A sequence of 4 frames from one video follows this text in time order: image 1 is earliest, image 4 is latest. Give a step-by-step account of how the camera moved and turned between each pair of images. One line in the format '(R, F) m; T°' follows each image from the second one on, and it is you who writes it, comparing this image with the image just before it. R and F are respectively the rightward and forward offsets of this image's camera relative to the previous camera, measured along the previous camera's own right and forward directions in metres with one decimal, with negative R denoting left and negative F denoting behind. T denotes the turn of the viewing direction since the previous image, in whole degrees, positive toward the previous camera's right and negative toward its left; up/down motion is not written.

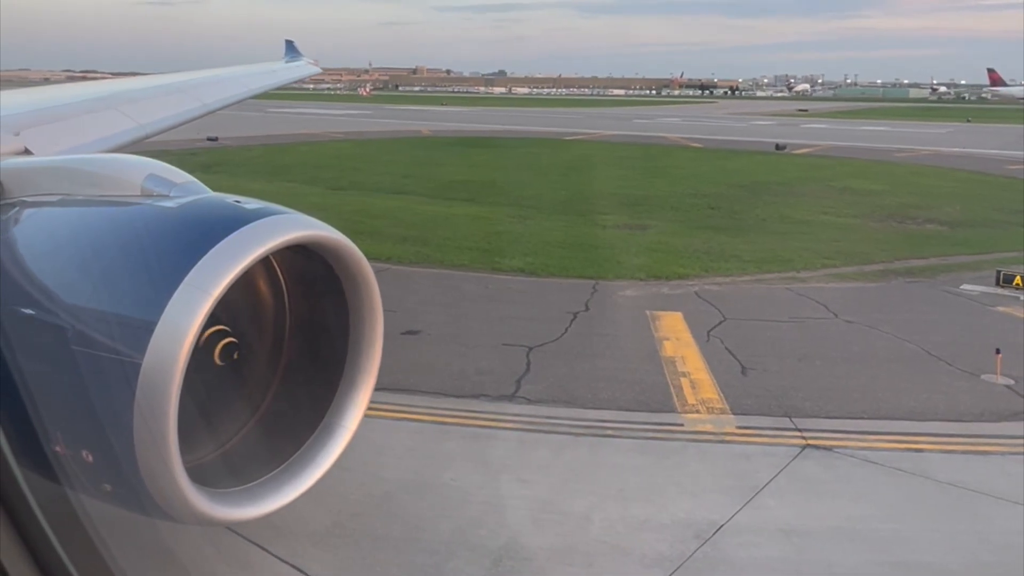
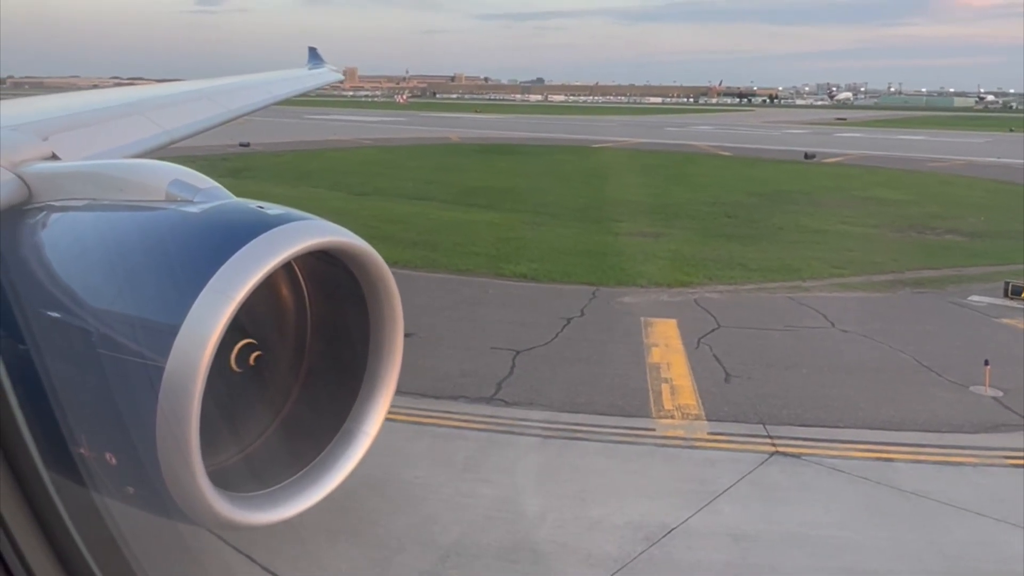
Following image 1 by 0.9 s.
(+0.5, -0.1) m; -3°
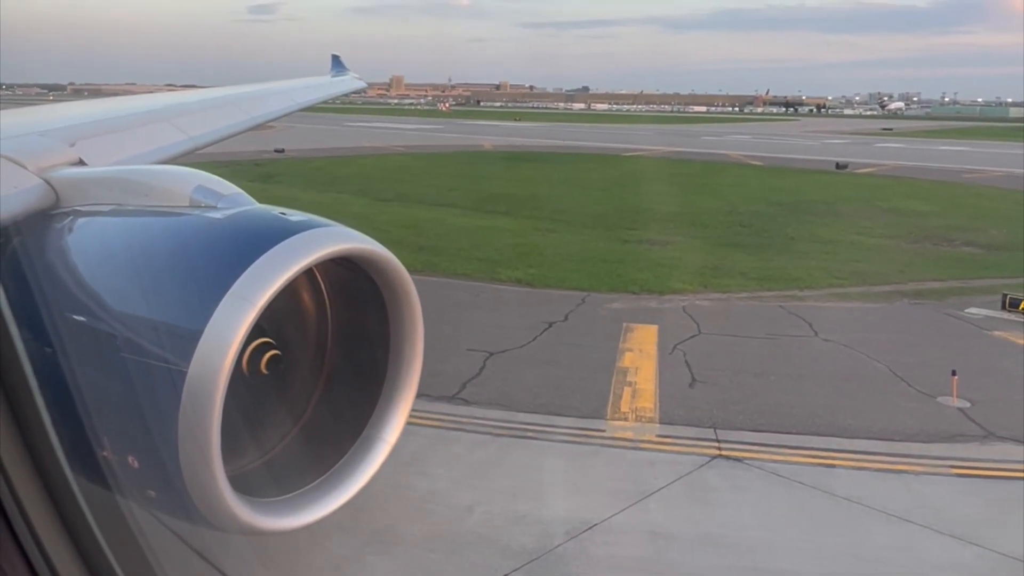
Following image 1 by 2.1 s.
(+0.7, -0.2) m; -3°
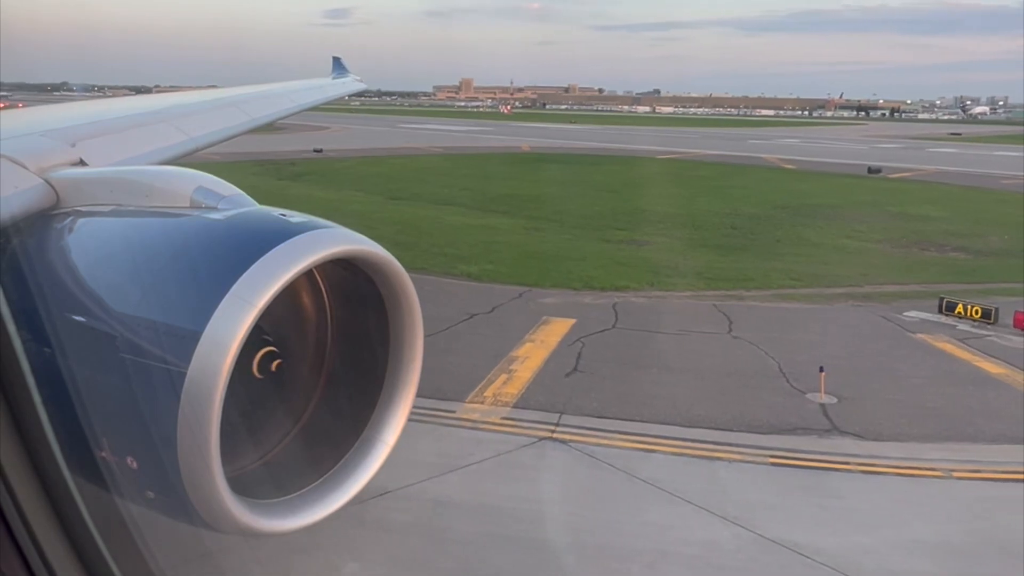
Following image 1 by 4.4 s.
(+1.9, -0.4) m; -5°
